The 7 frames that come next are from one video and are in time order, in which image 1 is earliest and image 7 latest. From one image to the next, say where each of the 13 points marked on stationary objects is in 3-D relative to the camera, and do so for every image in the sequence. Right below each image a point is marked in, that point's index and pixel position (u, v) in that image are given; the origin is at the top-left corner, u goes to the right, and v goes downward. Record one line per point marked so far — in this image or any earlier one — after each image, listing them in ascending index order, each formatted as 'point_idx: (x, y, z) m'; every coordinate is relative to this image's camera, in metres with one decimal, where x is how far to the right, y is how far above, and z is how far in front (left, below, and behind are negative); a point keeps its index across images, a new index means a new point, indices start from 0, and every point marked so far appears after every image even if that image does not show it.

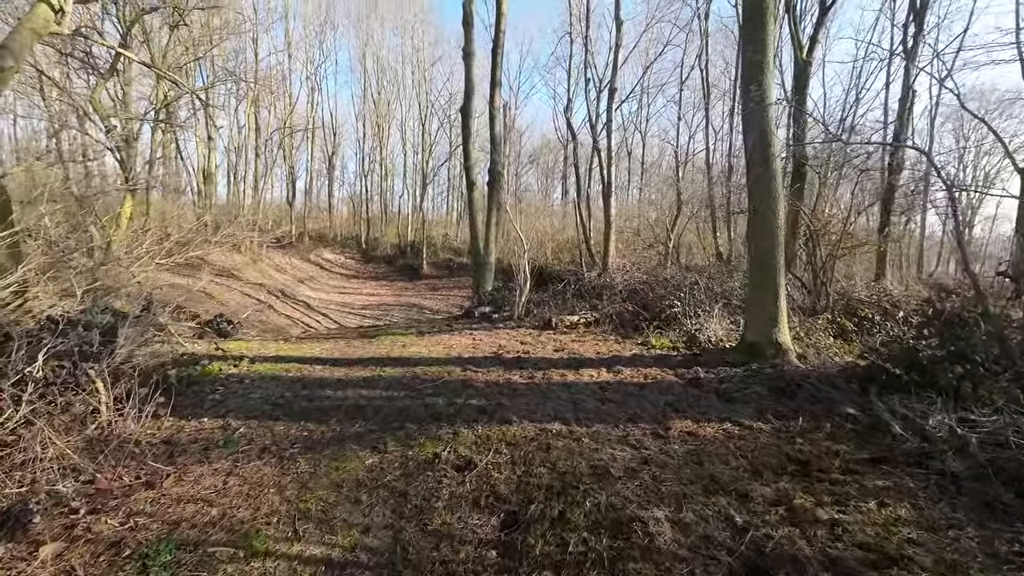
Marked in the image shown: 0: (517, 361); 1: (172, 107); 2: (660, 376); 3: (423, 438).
0: (+0.1, -1.0, +5.7) m
1: (-15.5, +8.3, +19.7) m
2: (+1.7, -1.0, +4.8) m
3: (-0.7, -1.2, +3.5) m
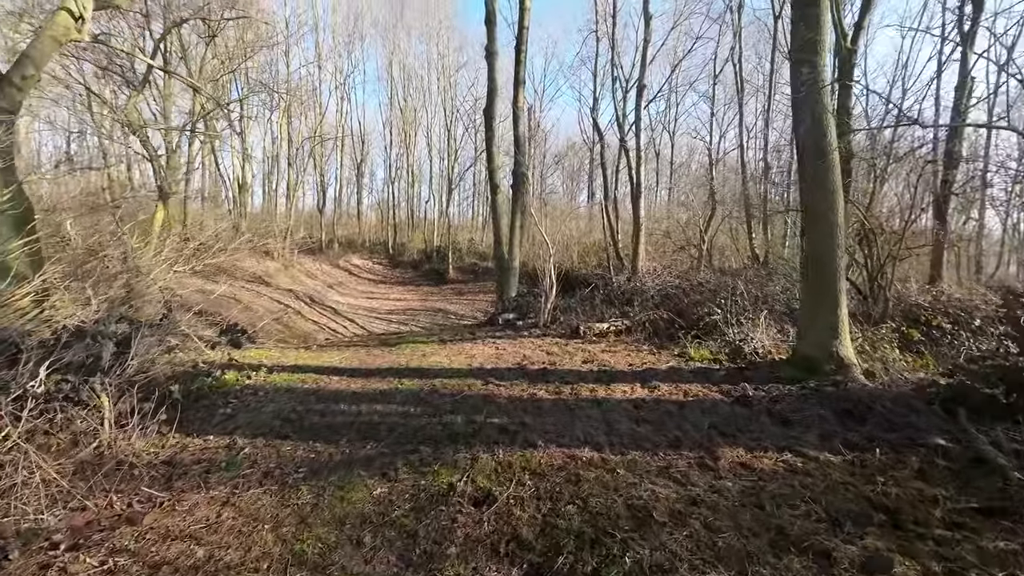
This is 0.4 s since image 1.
0: (+0.4, -1.0, +5.3) m
1: (-14.3, +8.0, +20.3) m
2: (+1.9, -1.1, +4.3) m
3: (-0.5, -1.3, +3.2) m
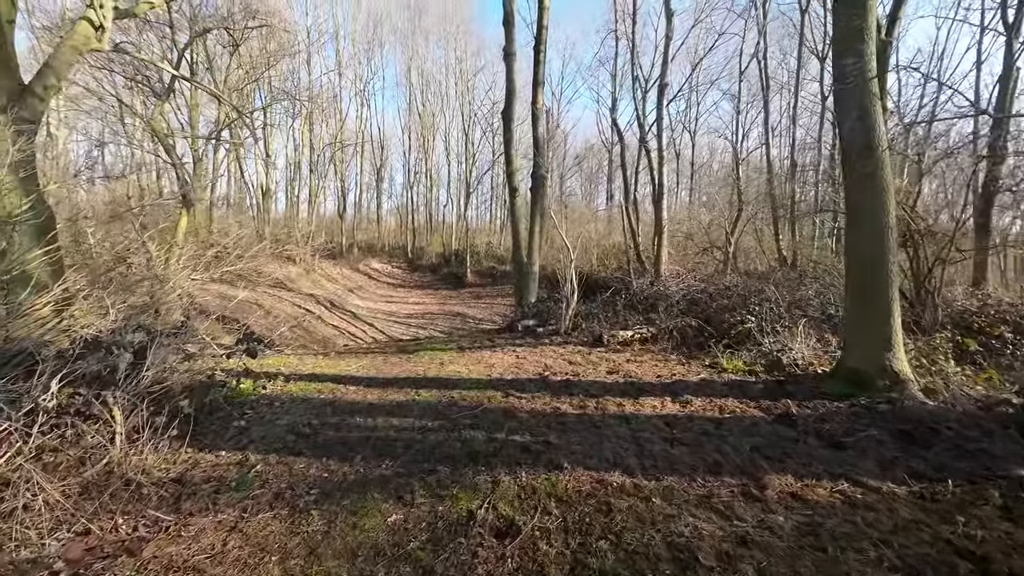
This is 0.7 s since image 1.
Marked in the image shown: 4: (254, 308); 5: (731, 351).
0: (+0.6, -1.1, +5.0) m
1: (-13.5, +7.7, +20.7) m
2: (+2.1, -1.1, +4.0) m
3: (-0.4, -1.4, +3.0) m
4: (-8.0, -0.6, +13.3) m
5: (+2.9, -0.8, +5.7) m
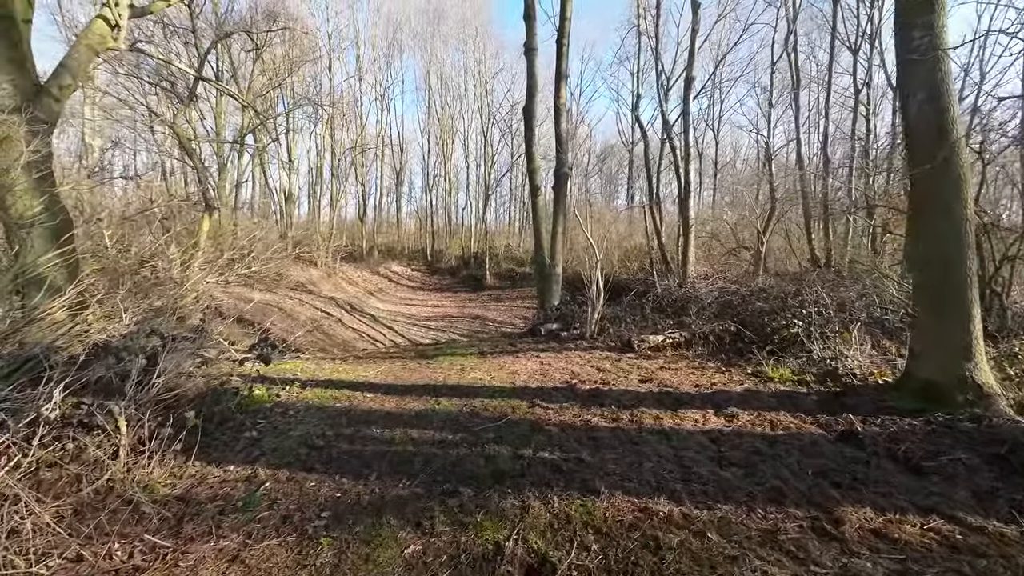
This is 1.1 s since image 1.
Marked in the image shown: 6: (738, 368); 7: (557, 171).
0: (+0.9, -1.2, +4.7) m
1: (-12.5, +7.6, +21.0) m
2: (+2.4, -1.1, +3.6) m
3: (-0.2, -1.4, +2.7) m
4: (-7.3, -0.7, +13.3) m
5: (+3.2, -0.9, +5.3) m
6: (+2.7, -1.0, +5.2) m
7: (+0.9, +2.5, +9.0) m
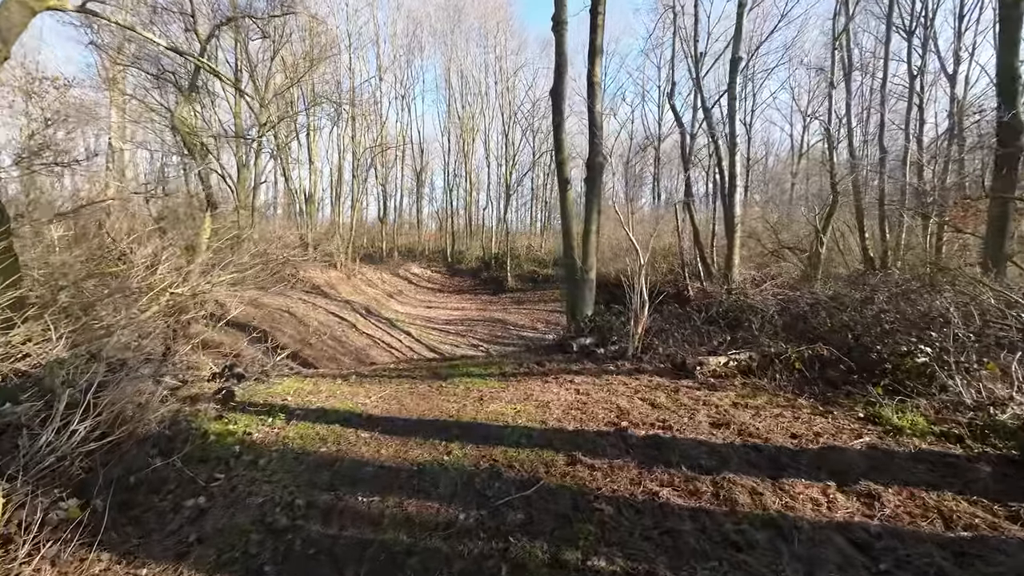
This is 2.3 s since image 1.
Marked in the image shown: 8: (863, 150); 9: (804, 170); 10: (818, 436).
0: (+1.2, -1.3, +3.5) m
1: (-11.5, +7.5, +20.5) m
2: (+2.6, -1.3, +2.3) m
3: (0.0, -1.5, +1.5) m
4: (-6.7, -0.9, +12.5) m
5: (+3.5, -1.0, +4.0) m
6: (+3.0, -1.1, +3.9) m
7: (+1.4, +2.3, +7.8) m
8: (+15.3, +6.0, +18.7) m
9: (+12.6, +5.1, +18.4) m
10: (+2.5, -1.2, +3.5) m
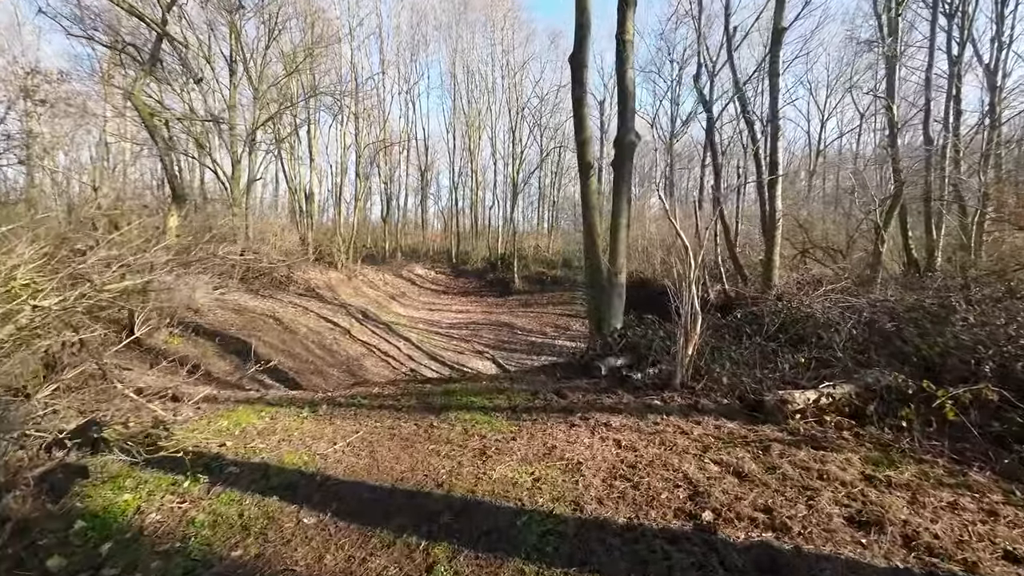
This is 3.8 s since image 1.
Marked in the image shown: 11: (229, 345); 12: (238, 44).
0: (+1.3, -1.4, +2.0) m
1: (-11.1, +7.4, +19.2) m
2: (+2.7, -1.4, +0.9) m
3: (+0.1, -1.6, +0.1) m
4: (-6.4, -1.0, +11.2) m
5: (+3.6, -1.1, +2.5) m
6: (+3.1, -1.2, +2.5) m
7: (+1.6, +2.2, +6.4) m
8: (+15.6, +5.9, +17.1) m
9: (+12.9, +5.0, +16.8) m
10: (+2.6, -1.3, +2.0) m
11: (-6.5, -1.3, +10.0) m
12: (-12.6, +11.1, +19.5) m
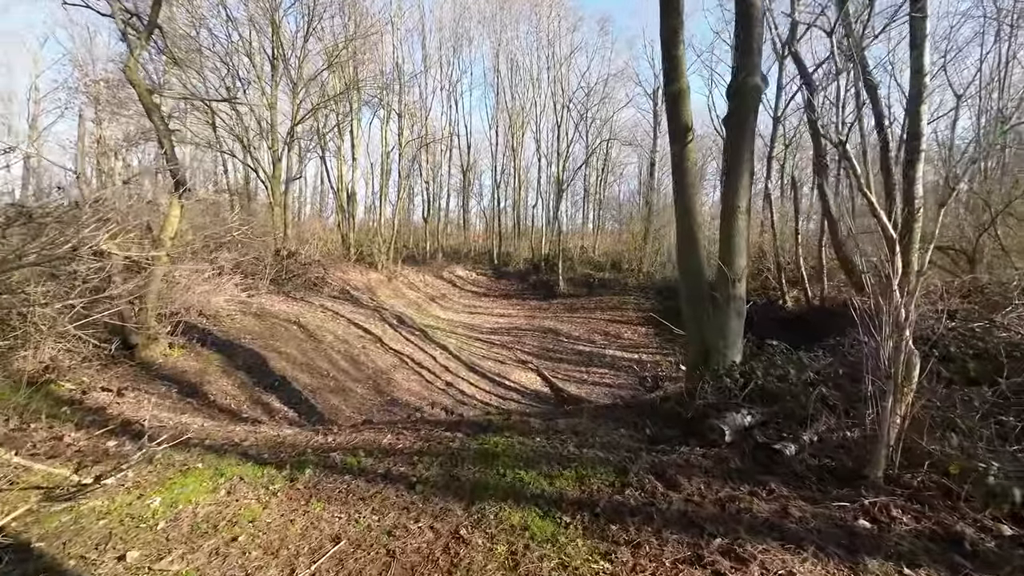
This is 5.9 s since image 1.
0: (+1.5, -1.5, +0.1) m
1: (-9.1, +7.3, +18.3) m
2: (+2.8, -1.5, -1.2) m
3: (+0.1, -1.7, -1.8) m
4: (-5.3, -1.0, +9.9) m
5: (+3.9, -1.2, +0.3) m
6: (+3.4, -1.3, +0.3) m
7: (+2.3, +2.1, +4.4) m
8: (+17.3, +5.6, +13.7) m
9: (+14.6, +4.7, +13.7) m
10: (+2.8, -1.4, -0.1) m
11: (-5.5, -1.4, +8.7) m
12: (-10.5, +11.0, +18.8) m
